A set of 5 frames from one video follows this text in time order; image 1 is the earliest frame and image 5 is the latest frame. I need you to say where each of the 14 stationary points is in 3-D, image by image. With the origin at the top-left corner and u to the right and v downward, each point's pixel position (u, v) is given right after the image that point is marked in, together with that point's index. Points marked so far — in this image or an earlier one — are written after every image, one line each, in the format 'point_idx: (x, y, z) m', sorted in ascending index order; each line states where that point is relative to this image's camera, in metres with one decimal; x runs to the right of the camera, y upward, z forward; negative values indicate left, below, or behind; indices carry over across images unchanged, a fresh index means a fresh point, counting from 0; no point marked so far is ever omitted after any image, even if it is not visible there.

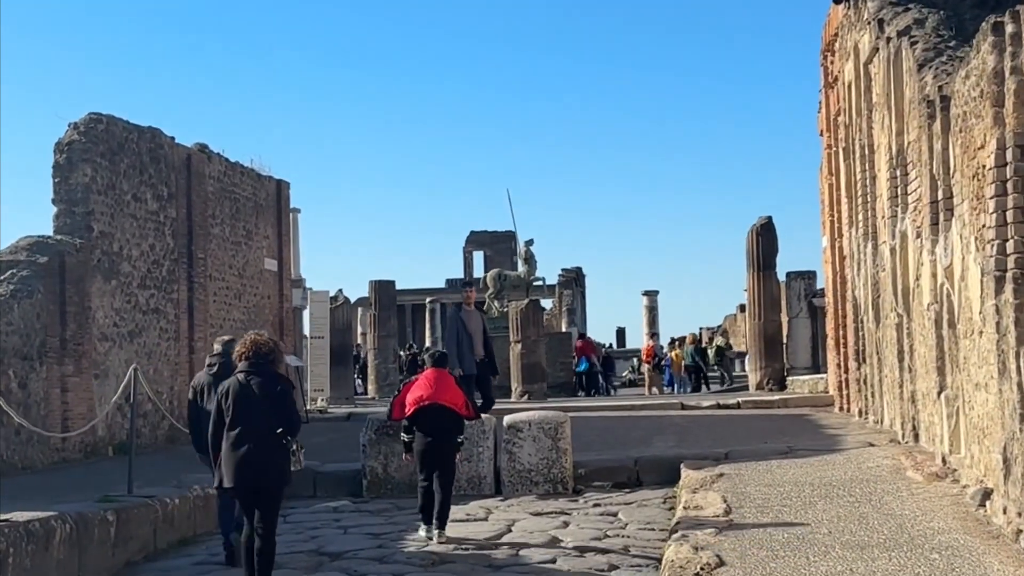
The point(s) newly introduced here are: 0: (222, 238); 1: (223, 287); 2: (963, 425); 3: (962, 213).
0: (-3.7, +0.6, +15.9) m
1: (-3.6, 0.0, +15.9) m
2: (+3.2, -1.0, +8.8) m
3: (+3.1, +0.5, +8.8) m
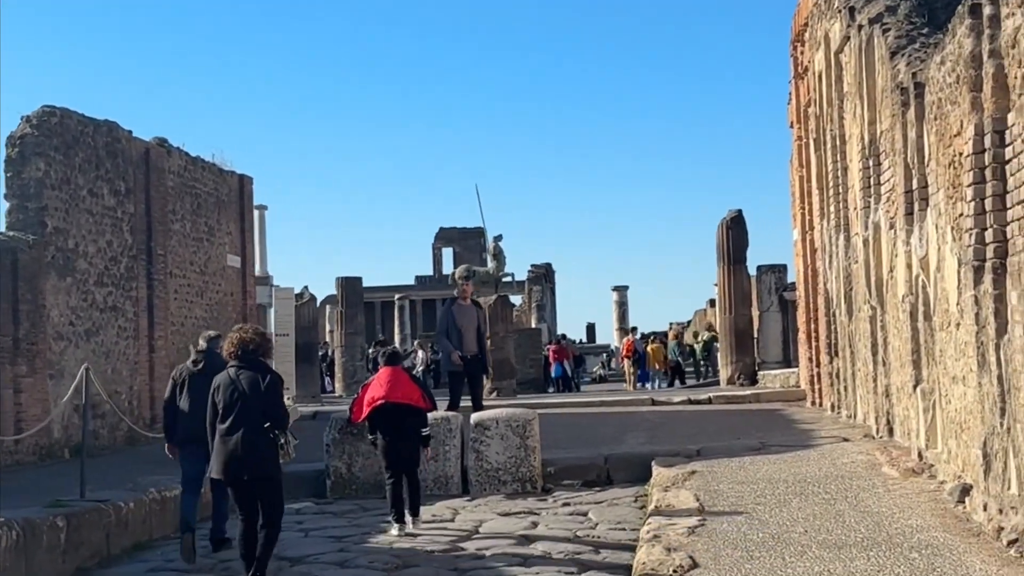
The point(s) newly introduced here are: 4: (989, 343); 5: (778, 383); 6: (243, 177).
0: (-4.1, +0.7, +15.5) m
1: (-4.0, 0.0, +15.6) m
2: (+2.9, -0.9, +8.7) m
3: (+2.9, +0.6, +8.6) m
4: (+2.7, -0.3, +7.1) m
5: (+4.1, -1.5, +19.6) m
6: (-3.7, +1.5, +17.3) m
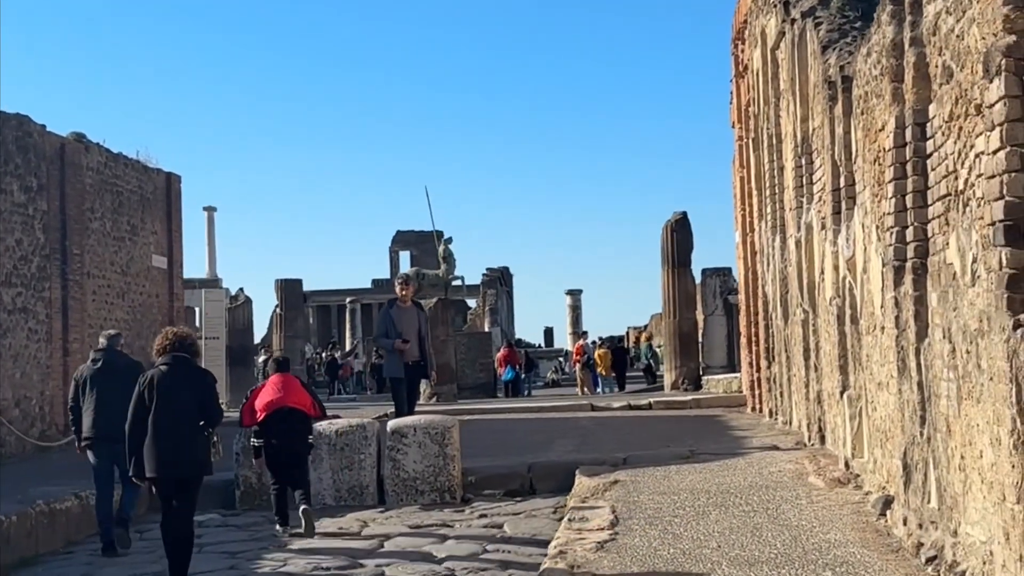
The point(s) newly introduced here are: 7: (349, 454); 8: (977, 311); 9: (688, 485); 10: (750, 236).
0: (-4.9, +0.7, +15.0) m
1: (-4.8, 0.0, +15.0) m
2: (+2.3, -0.9, +8.3) m
3: (+2.3, +0.6, +8.2) m
4: (+2.1, -0.3, +6.7) m
5: (+3.2, -1.5, +19.3) m
6: (-4.5, +1.5, +16.8) m
7: (-1.3, -1.4, +10.3) m
8: (+2.0, -0.1, +5.5) m
9: (+1.3, -1.4, +9.1) m
10: (+3.0, +0.6, +15.7) m
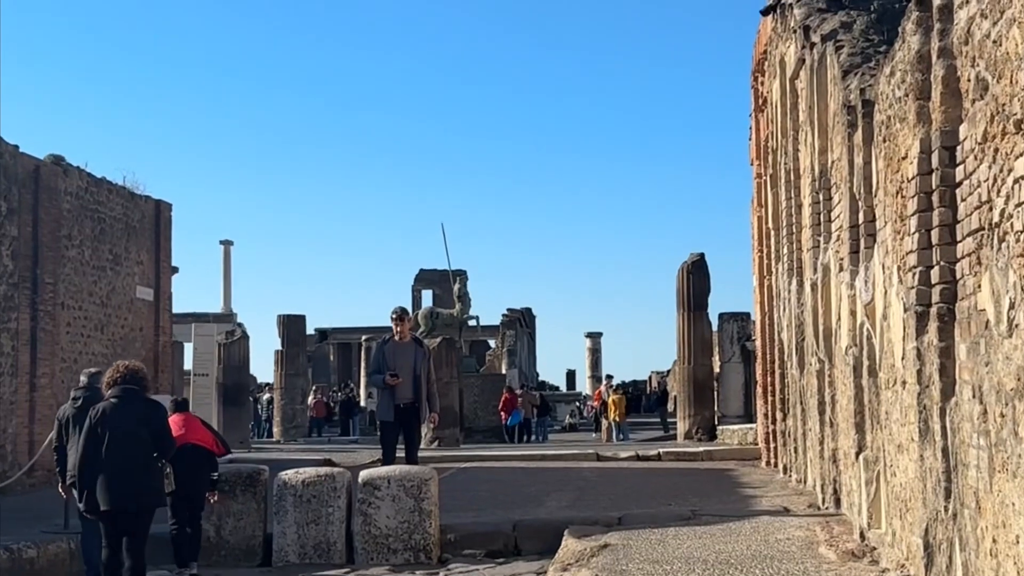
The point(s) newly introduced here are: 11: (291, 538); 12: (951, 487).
0: (-4.8, +0.3, +14.2) m
1: (-4.8, -0.3, +14.2) m
2: (+2.2, -1.2, +7.3) m
3: (+2.2, +0.3, +7.3) m
4: (+1.9, -0.5, +5.8) m
5: (+3.3, -2.2, +18.3) m
6: (-4.5, +1.1, +16.0) m
7: (-1.5, -1.6, +9.4) m
8: (+1.8, -0.3, +4.6) m
9: (+1.1, -1.7, +8.1) m
10: (+3.0, +0.1, +14.8) m
11: (-1.6, -1.9, +9.3) m
12: (+1.9, -0.9, +5.5) m
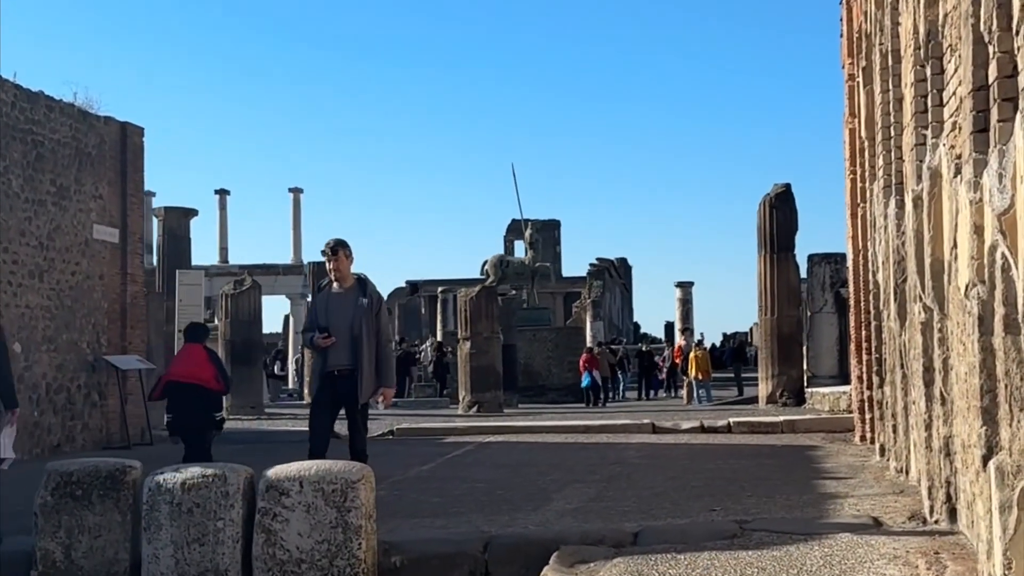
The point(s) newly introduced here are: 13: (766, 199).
0: (-4.6, +0.9, +11.7) m
1: (-4.6, +0.2, +11.7) m
2: (+1.8, -0.8, +4.3) m
3: (+1.8, +0.6, +4.2) m
4: (+1.4, -0.2, +2.7) m
5: (+3.8, -1.4, +15.2) m
6: (-4.1, +1.7, +13.4) m
7: (-1.6, -1.2, +6.7) m
8: (+1.2, 0.0, +1.6) m
9: (+0.8, -1.3, +5.2) m
10: (+3.2, +0.7, +11.6) m
11: (-1.8, -1.5, +6.7) m
12: (+1.4, -0.6, +2.5) m
13: (+3.5, +1.2, +17.3) m
